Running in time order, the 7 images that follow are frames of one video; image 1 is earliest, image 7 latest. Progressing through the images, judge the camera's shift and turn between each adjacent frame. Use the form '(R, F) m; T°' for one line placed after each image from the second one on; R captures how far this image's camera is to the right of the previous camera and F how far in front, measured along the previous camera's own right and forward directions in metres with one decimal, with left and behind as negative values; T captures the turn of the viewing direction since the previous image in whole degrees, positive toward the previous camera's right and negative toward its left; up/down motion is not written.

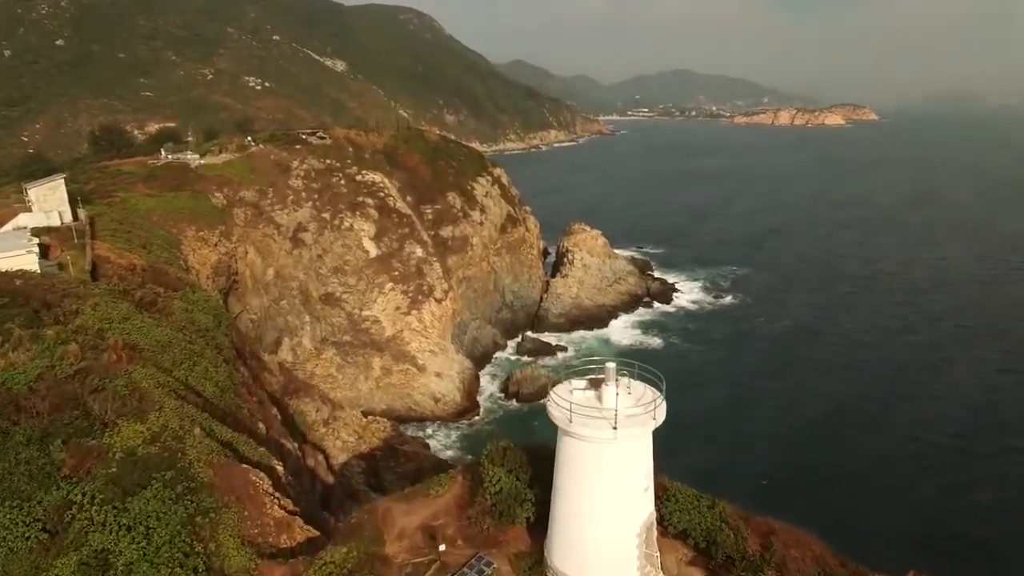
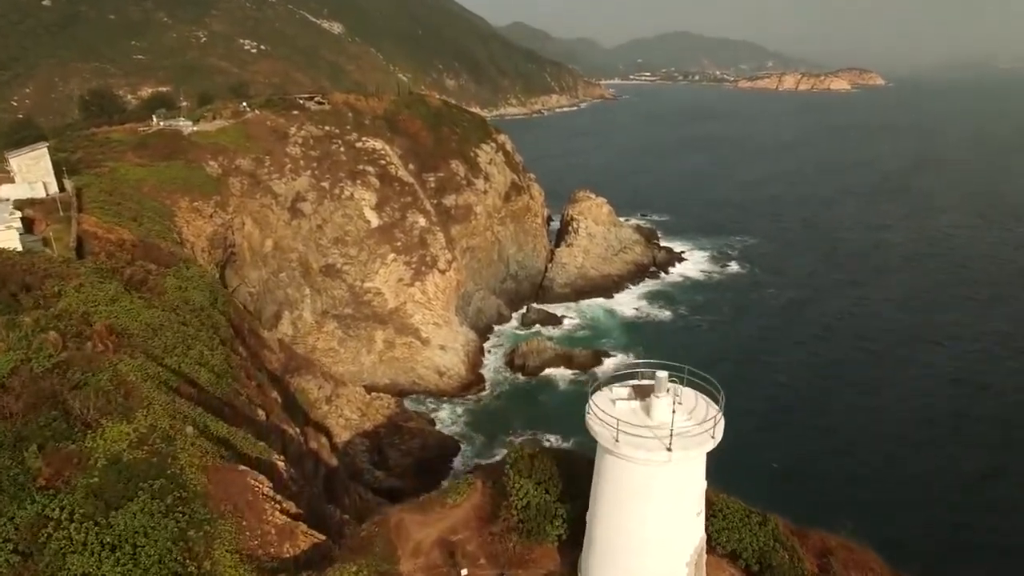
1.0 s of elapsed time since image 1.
(-0.5, +1.5) m; 0°
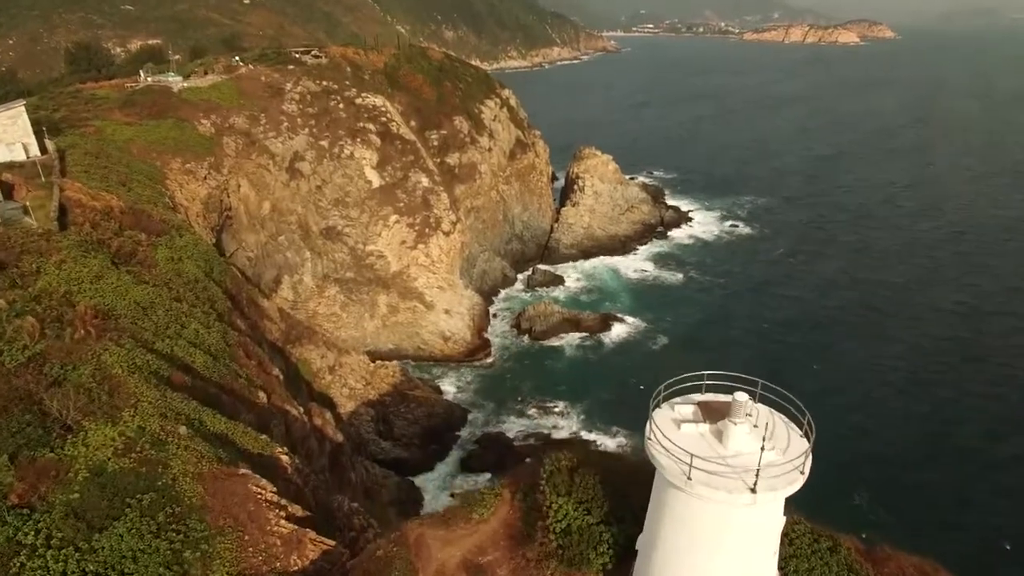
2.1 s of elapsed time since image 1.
(-0.5, +1.6) m; 0°
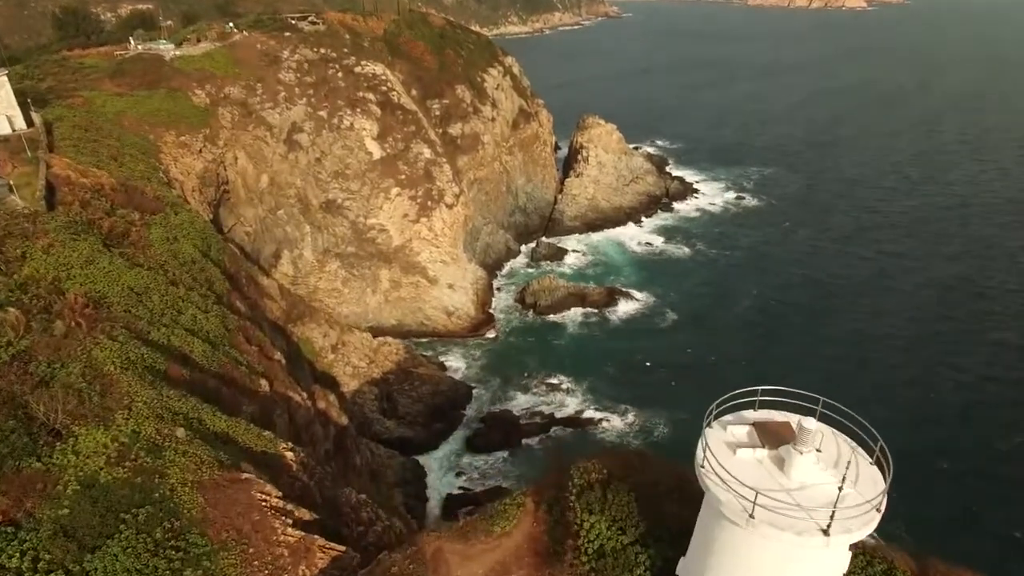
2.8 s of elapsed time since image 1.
(-0.4, +1.0) m; 0°
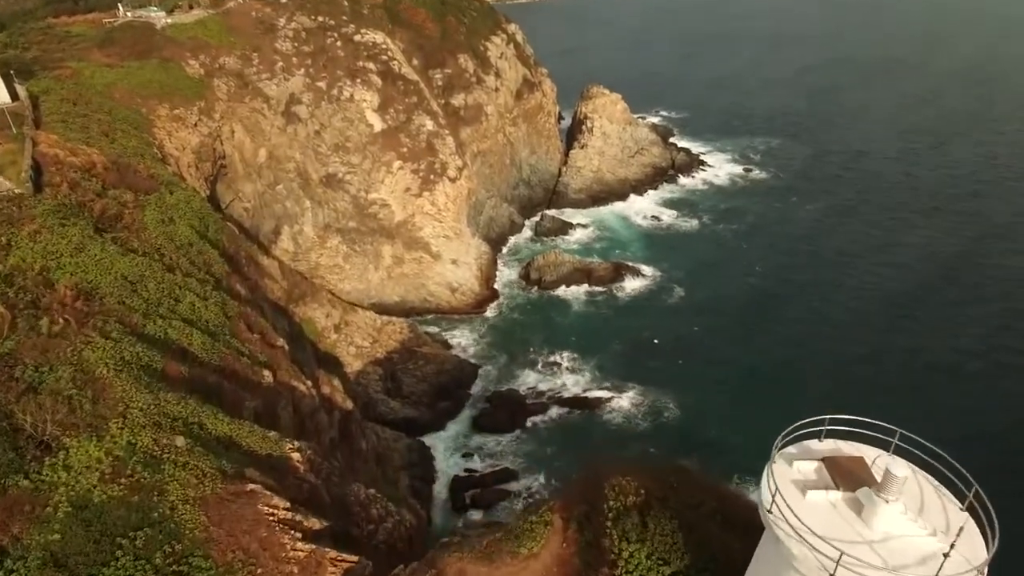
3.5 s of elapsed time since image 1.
(-0.4, +0.9) m; 0°
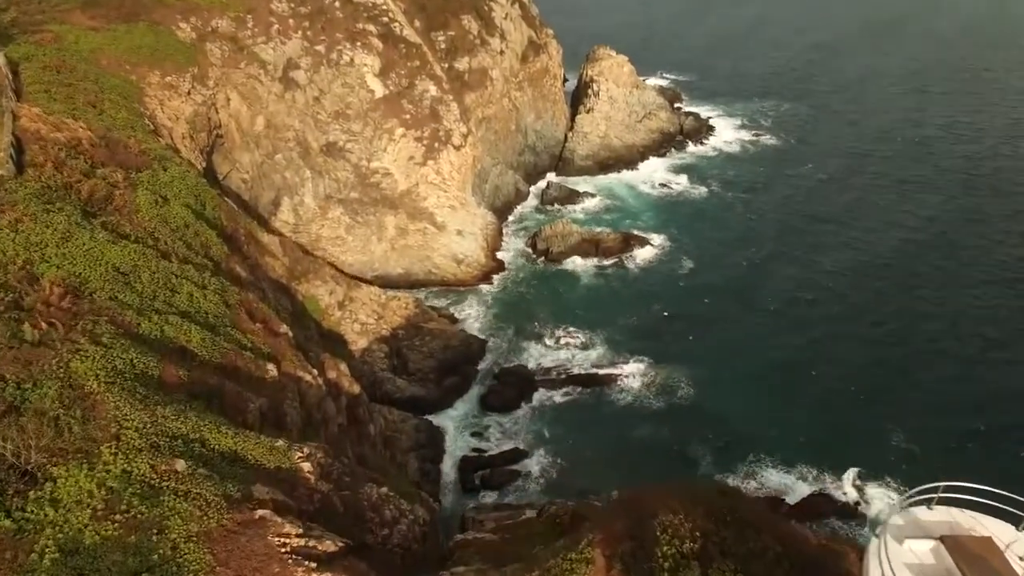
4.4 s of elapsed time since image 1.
(-0.5, +1.2) m; 0°
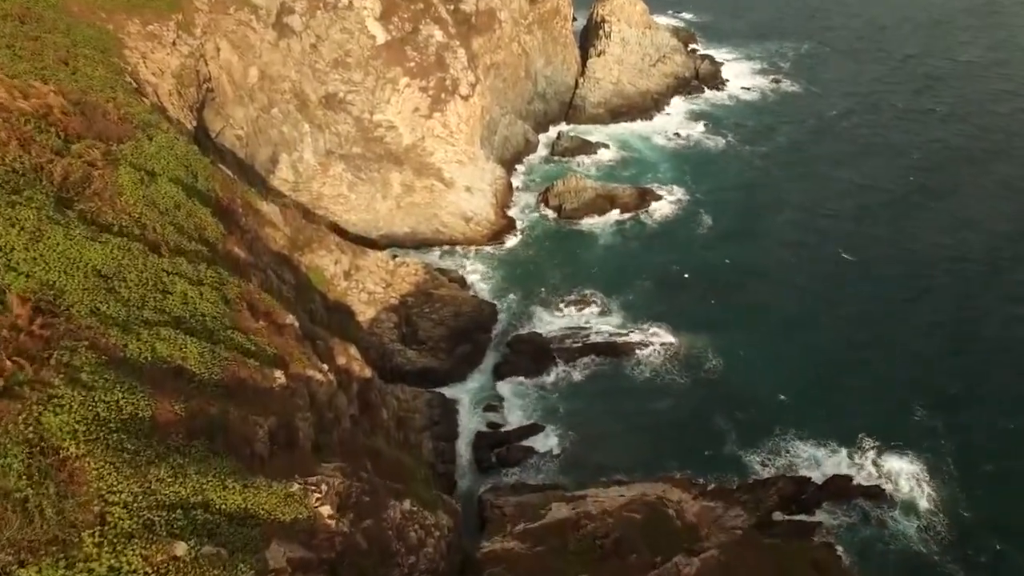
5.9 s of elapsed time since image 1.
(-0.8, +2.0) m; 0°
